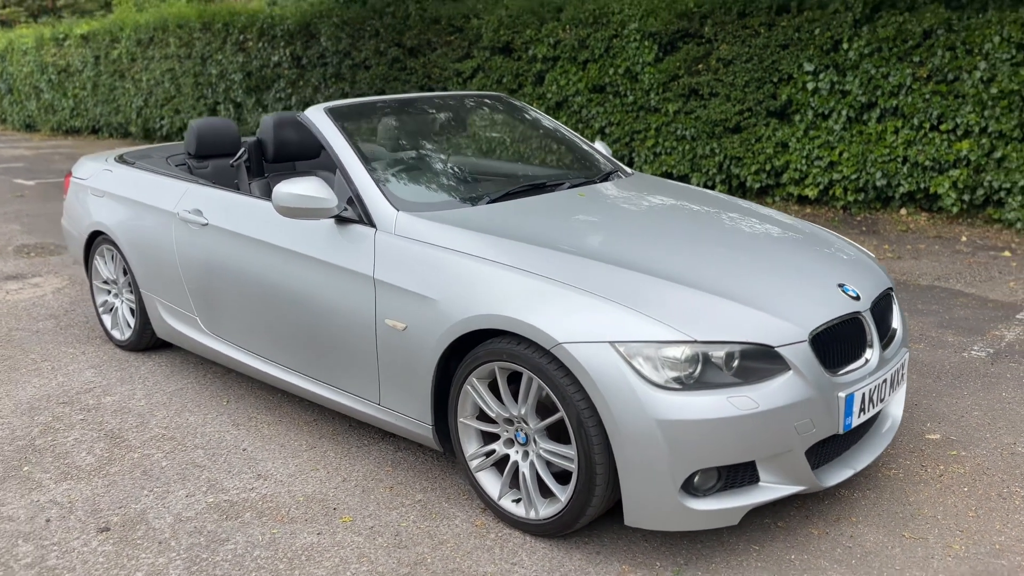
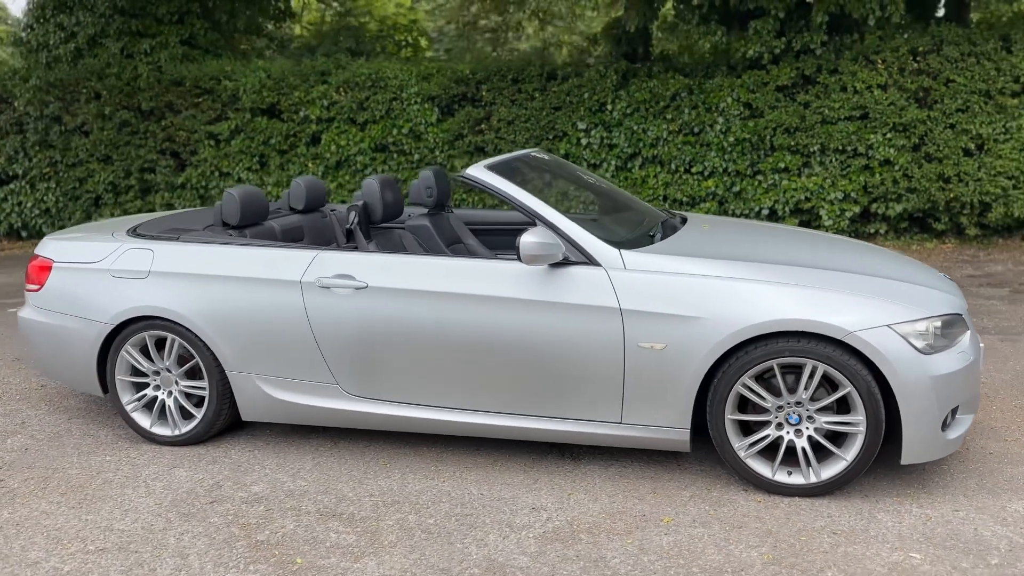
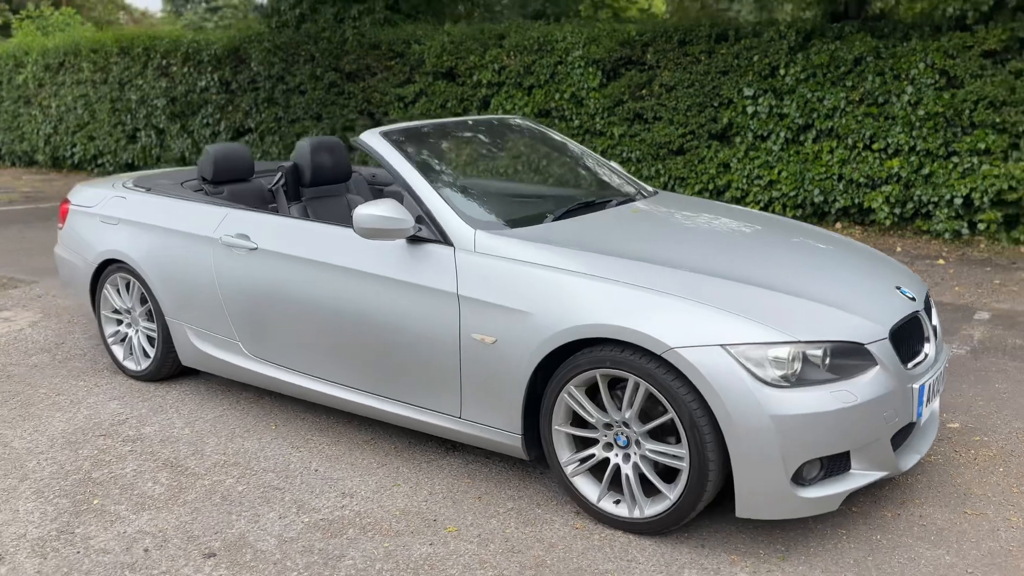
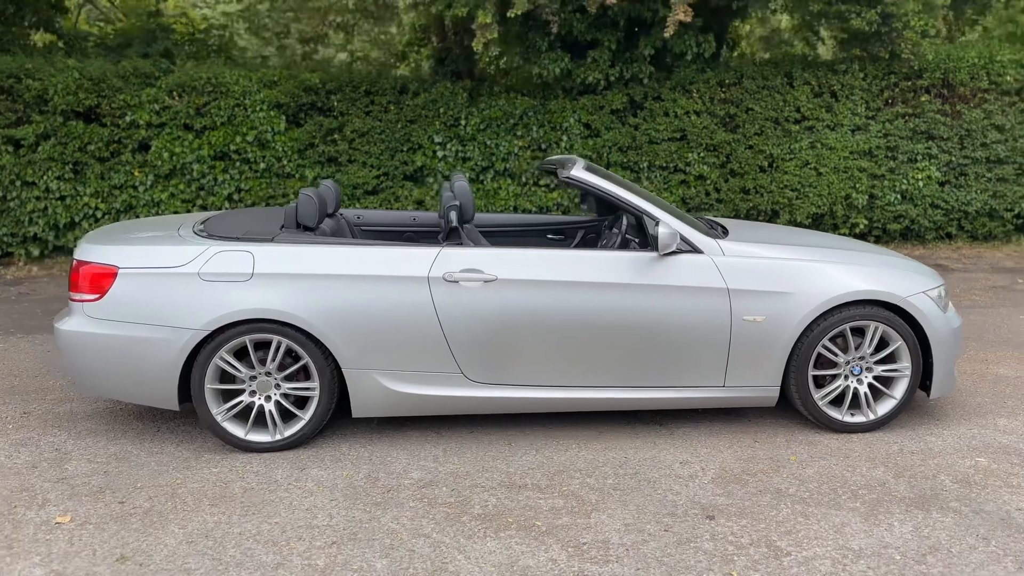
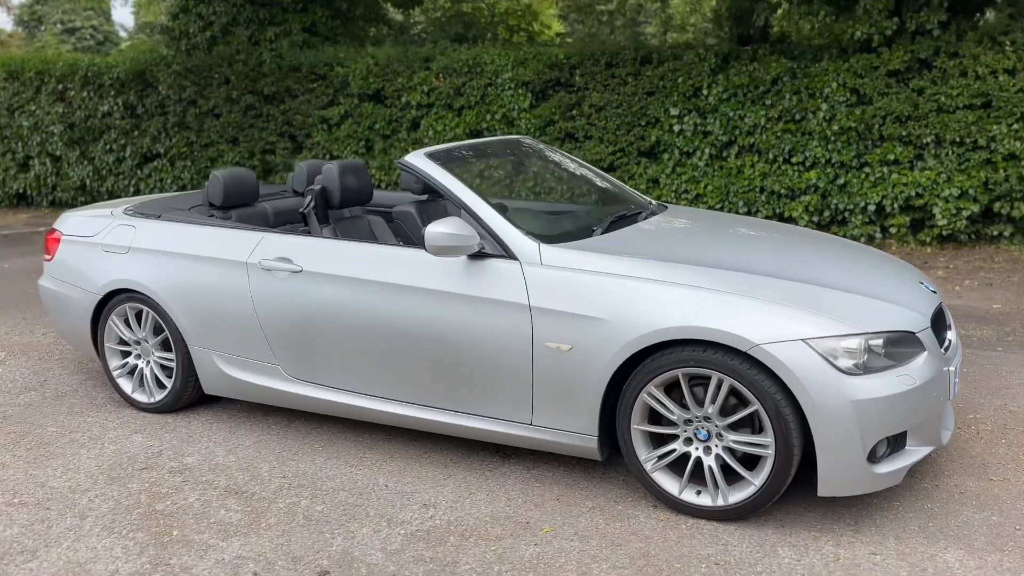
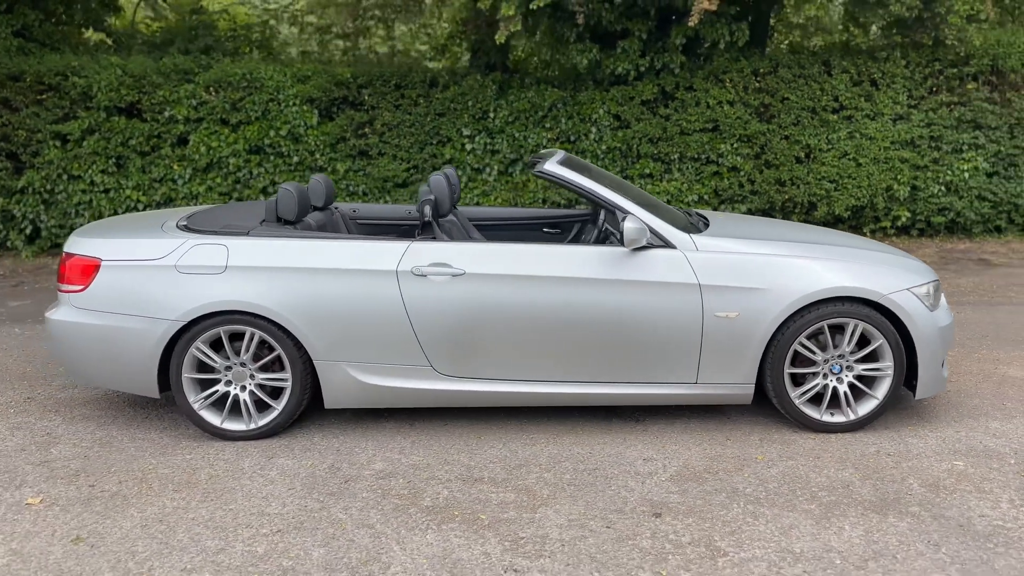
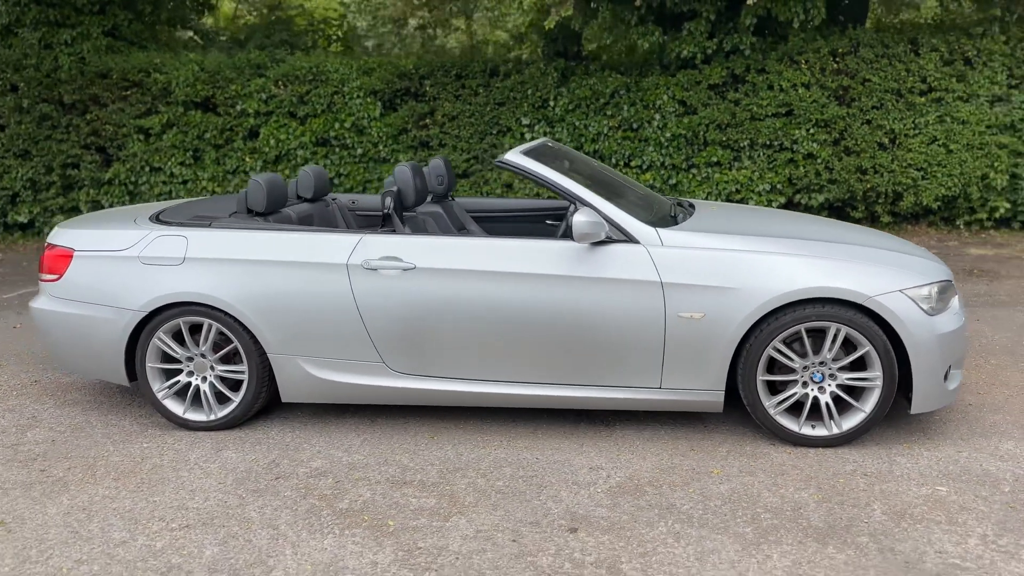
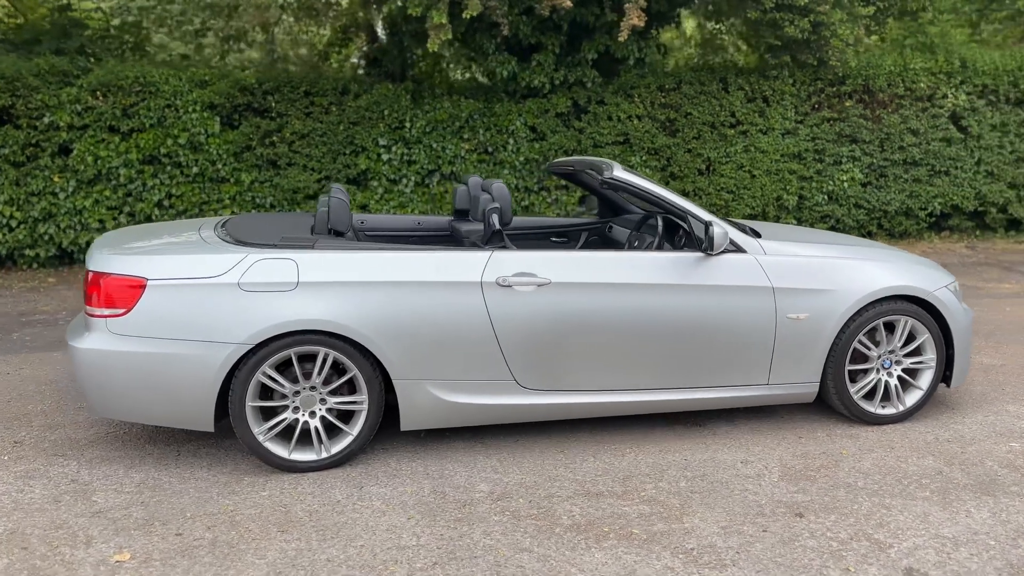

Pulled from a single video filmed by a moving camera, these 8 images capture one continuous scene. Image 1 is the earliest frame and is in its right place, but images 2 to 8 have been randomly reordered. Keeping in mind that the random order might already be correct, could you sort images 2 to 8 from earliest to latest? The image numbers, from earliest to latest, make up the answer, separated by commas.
3, 5, 2, 7, 6, 4, 8
